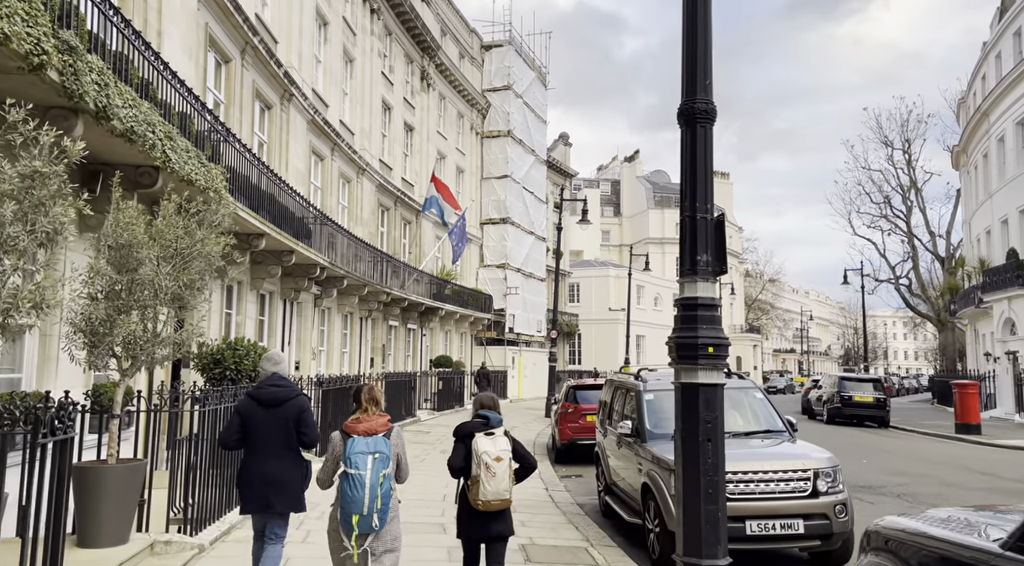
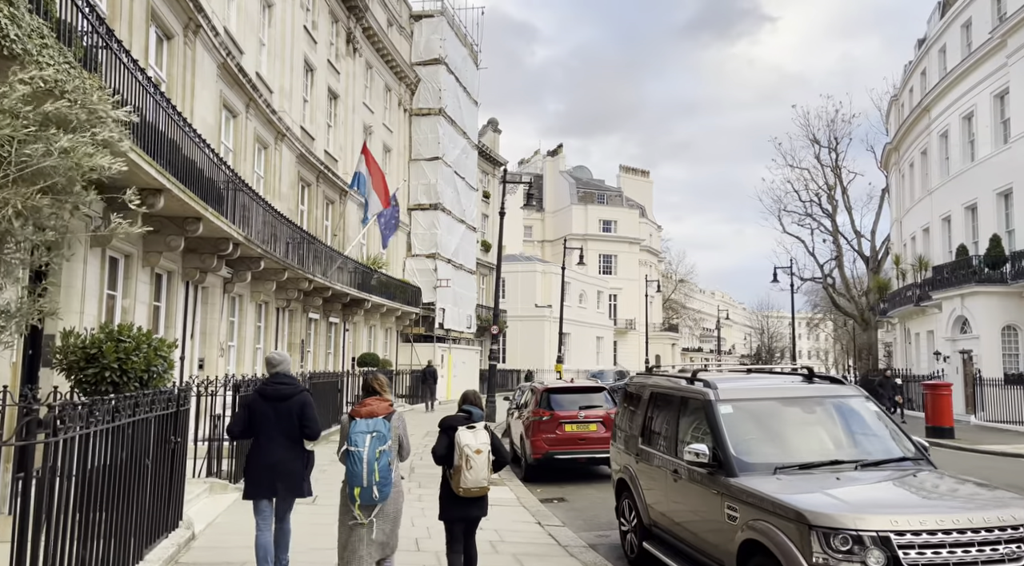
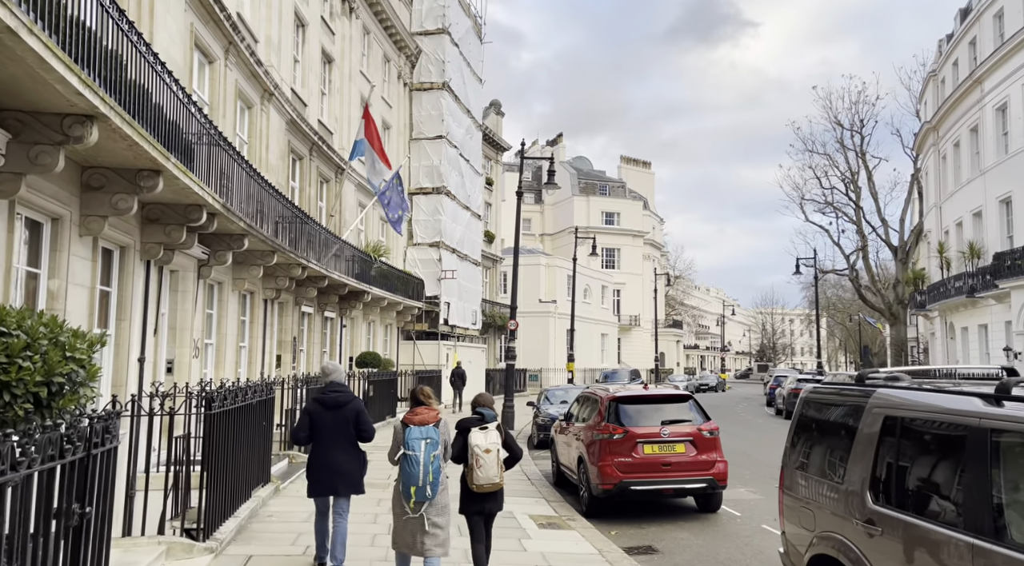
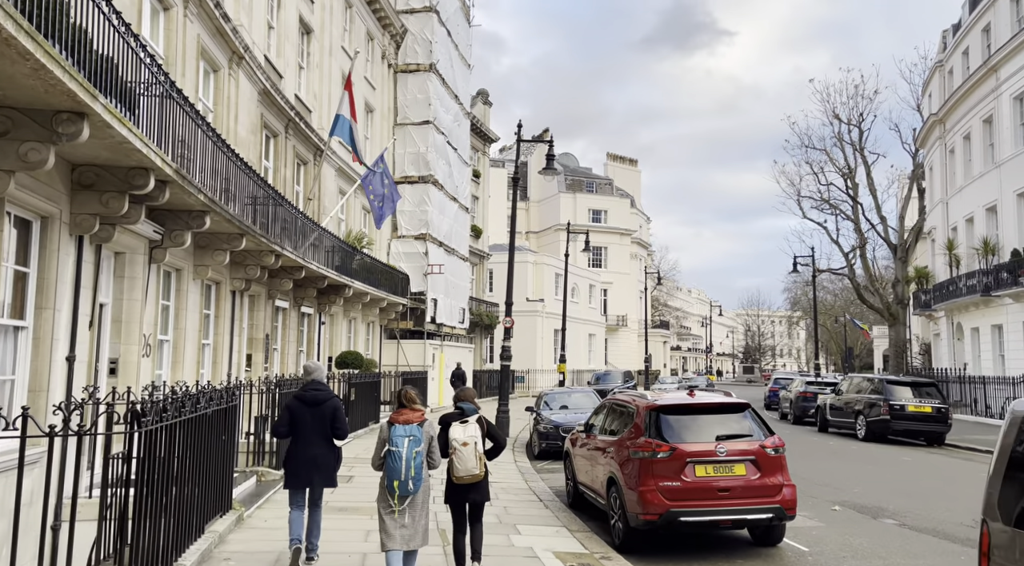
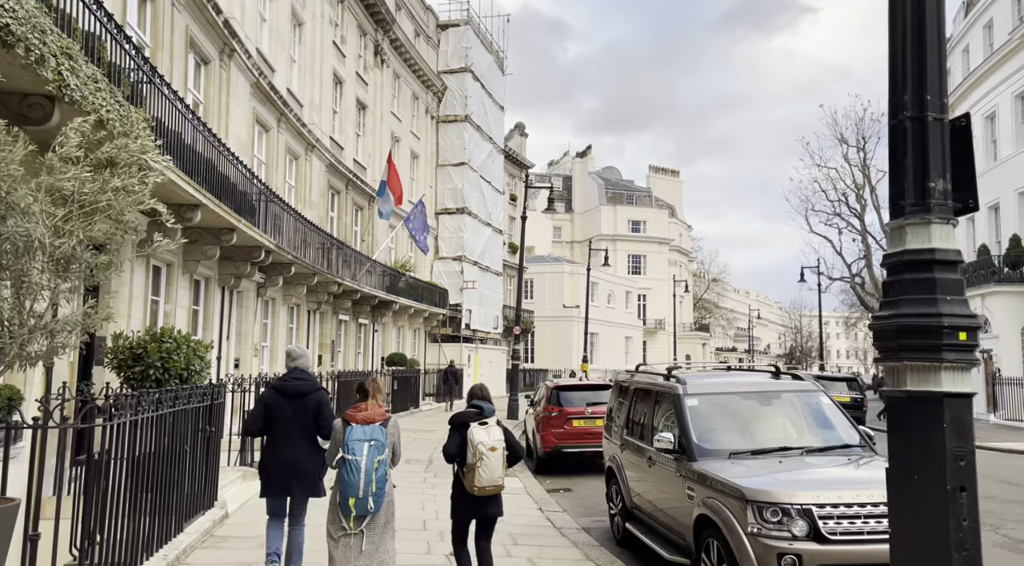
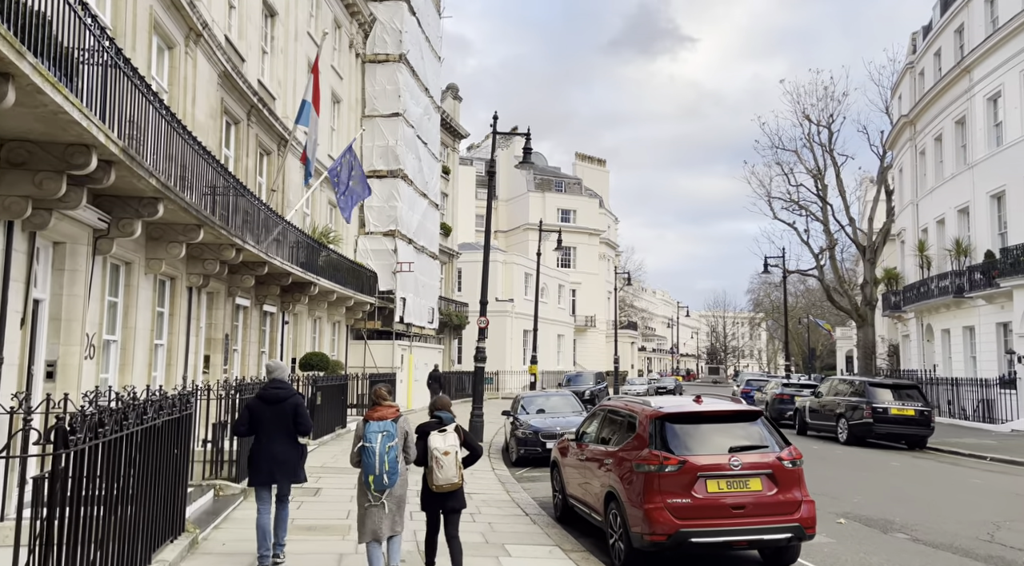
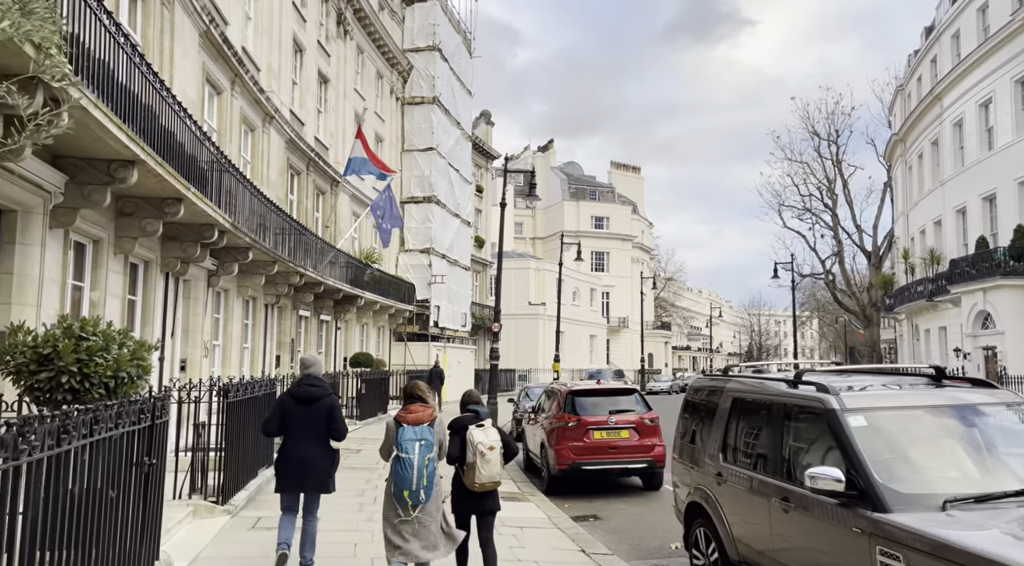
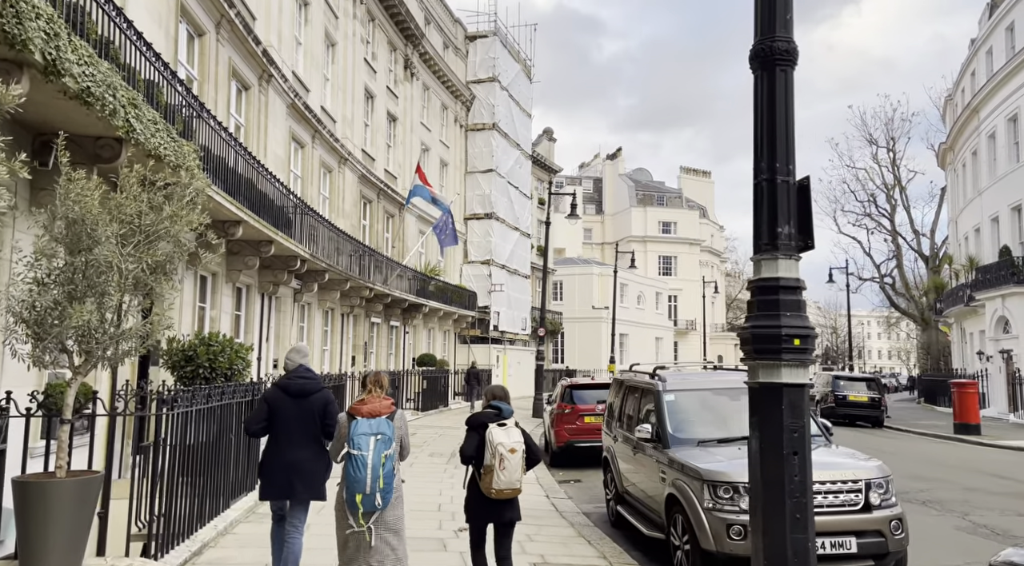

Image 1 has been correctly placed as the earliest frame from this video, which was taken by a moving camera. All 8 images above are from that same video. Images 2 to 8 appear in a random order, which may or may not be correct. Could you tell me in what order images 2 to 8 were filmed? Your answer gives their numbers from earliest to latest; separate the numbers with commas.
8, 5, 2, 7, 3, 4, 6
